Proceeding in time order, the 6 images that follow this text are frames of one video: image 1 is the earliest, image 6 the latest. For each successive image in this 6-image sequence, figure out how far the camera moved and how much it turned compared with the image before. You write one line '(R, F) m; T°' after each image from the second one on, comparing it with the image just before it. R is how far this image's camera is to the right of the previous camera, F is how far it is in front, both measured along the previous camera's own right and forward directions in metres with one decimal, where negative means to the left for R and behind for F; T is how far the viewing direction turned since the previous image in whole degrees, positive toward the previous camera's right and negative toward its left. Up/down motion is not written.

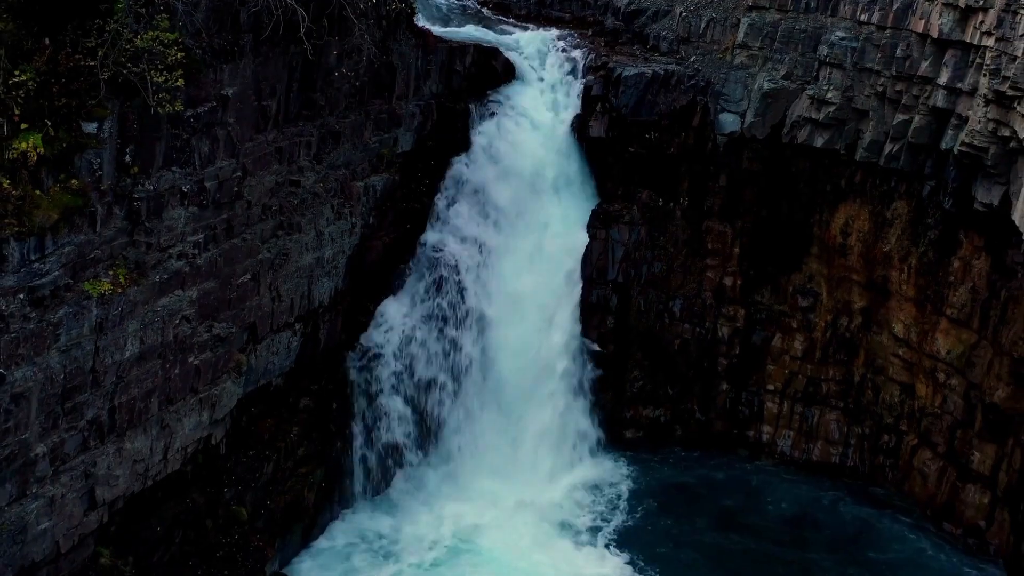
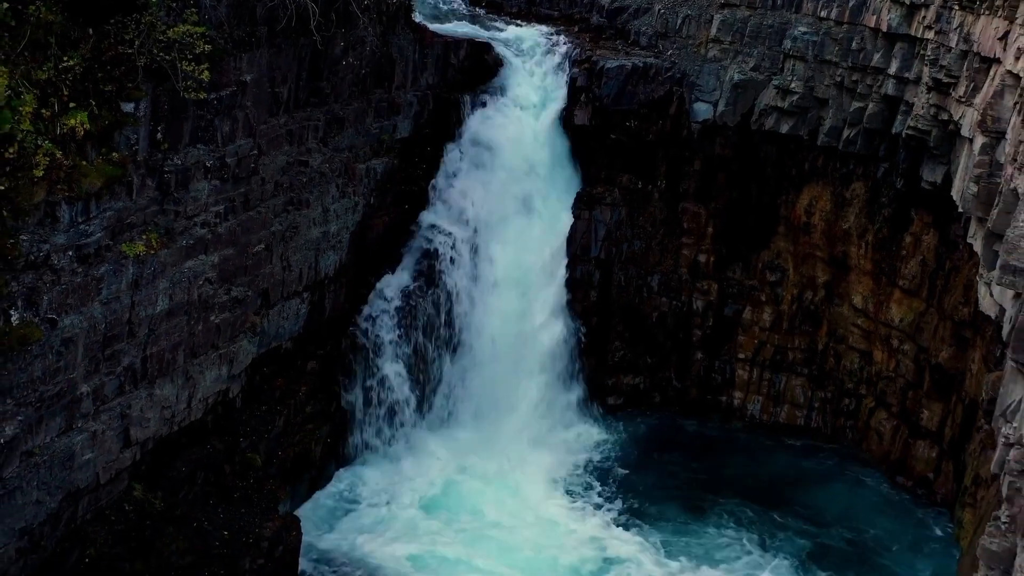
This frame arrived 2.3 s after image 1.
(+0.1, -1.3) m; 0°
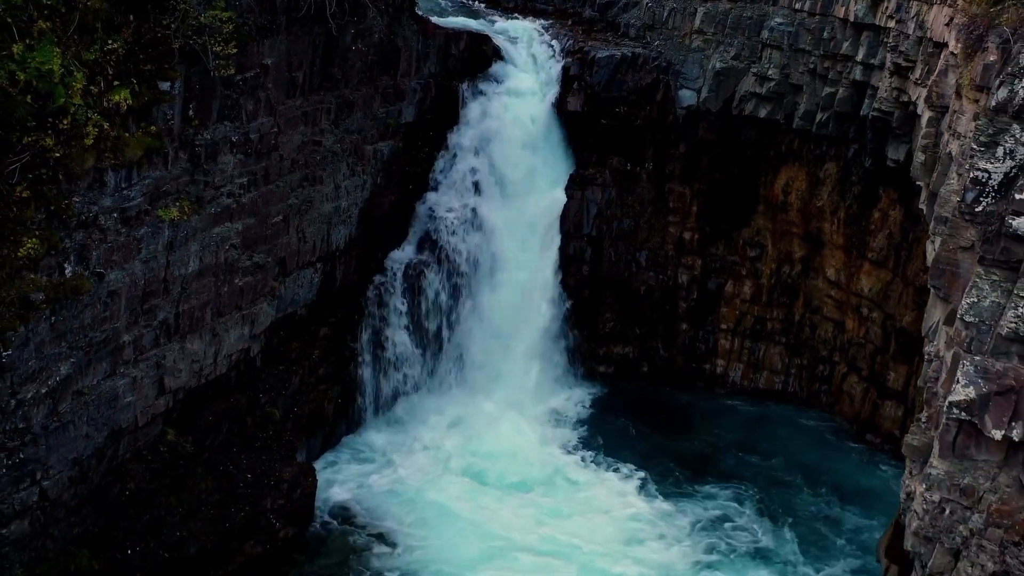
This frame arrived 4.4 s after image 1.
(0.0, -1.2) m; 0°
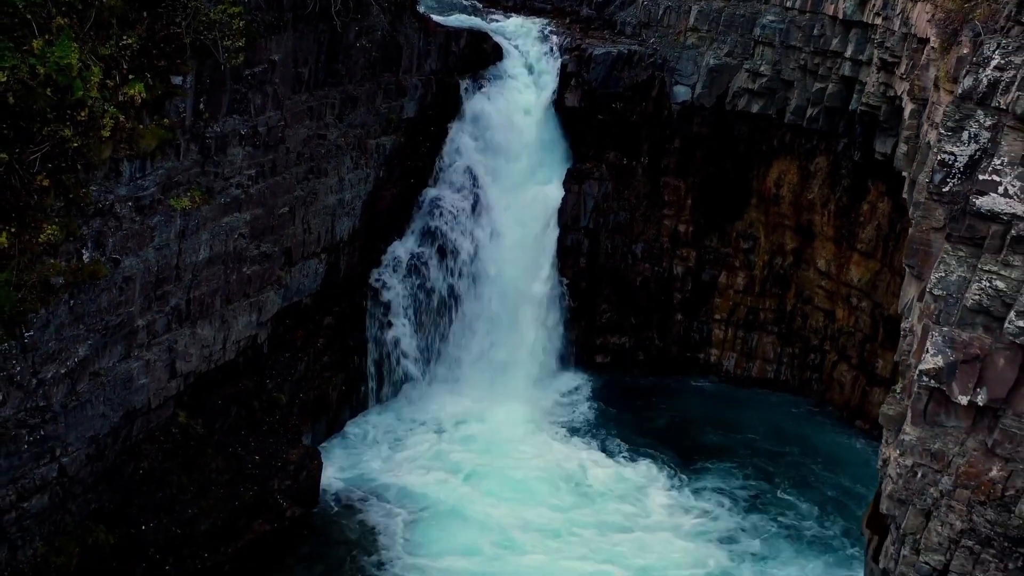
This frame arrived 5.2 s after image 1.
(0.0, -0.5) m; 0°
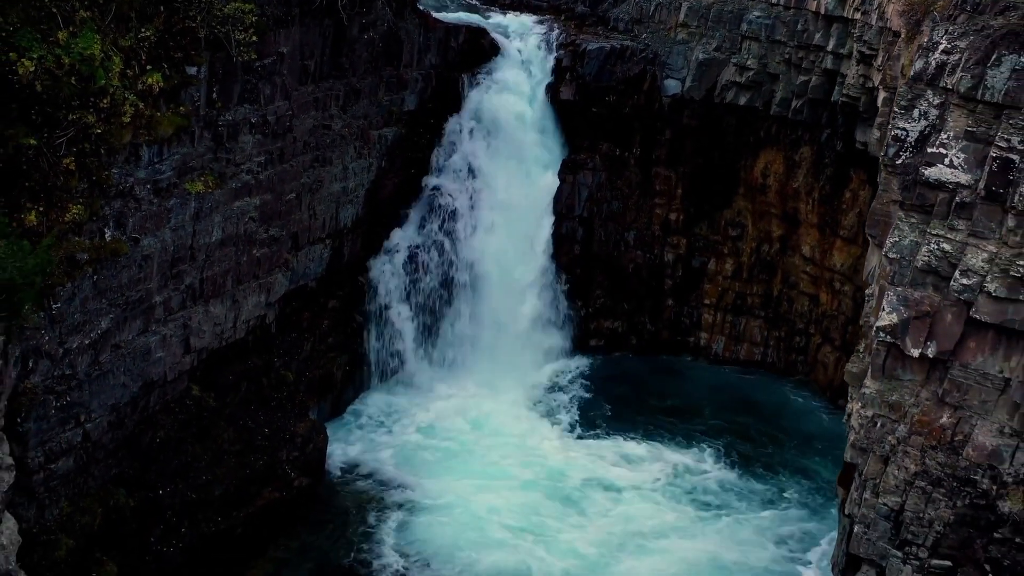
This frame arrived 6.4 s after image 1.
(0.0, -0.7) m; 0°
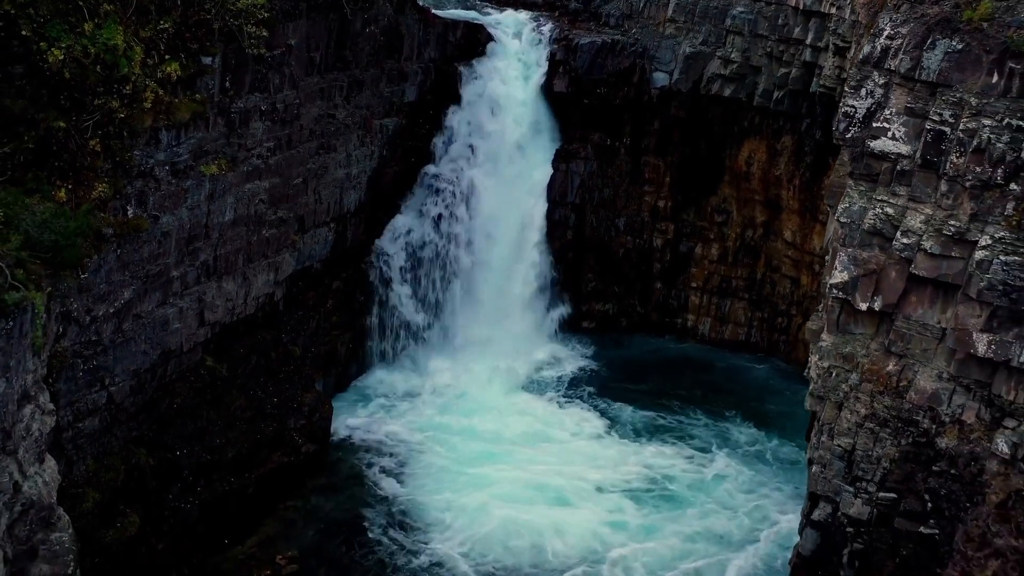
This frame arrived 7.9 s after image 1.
(+0.1, -0.9) m; 0°
